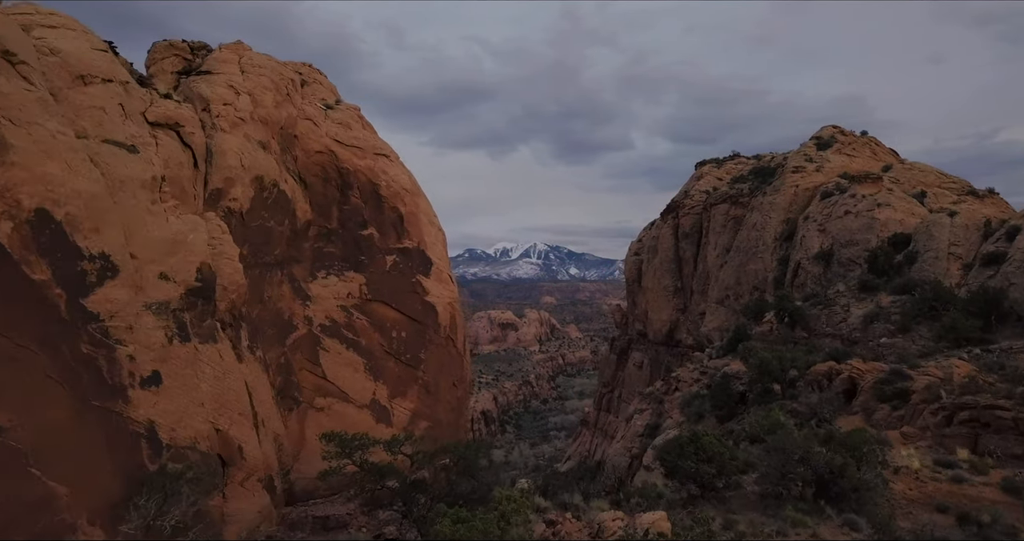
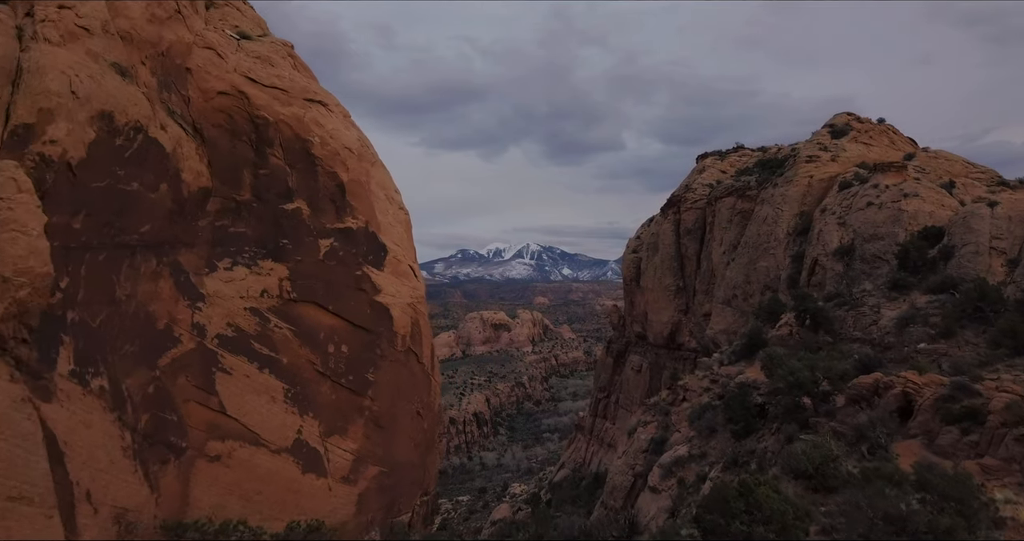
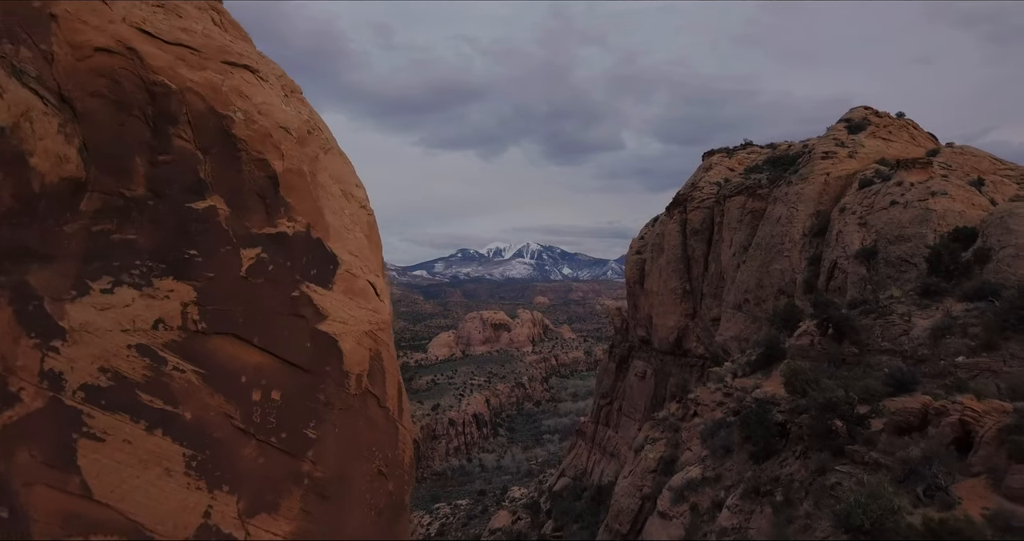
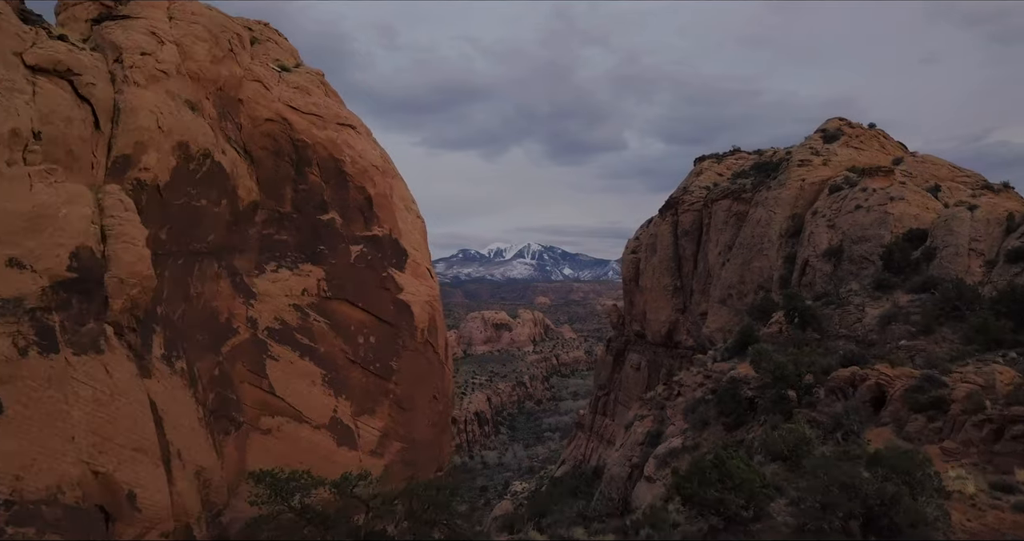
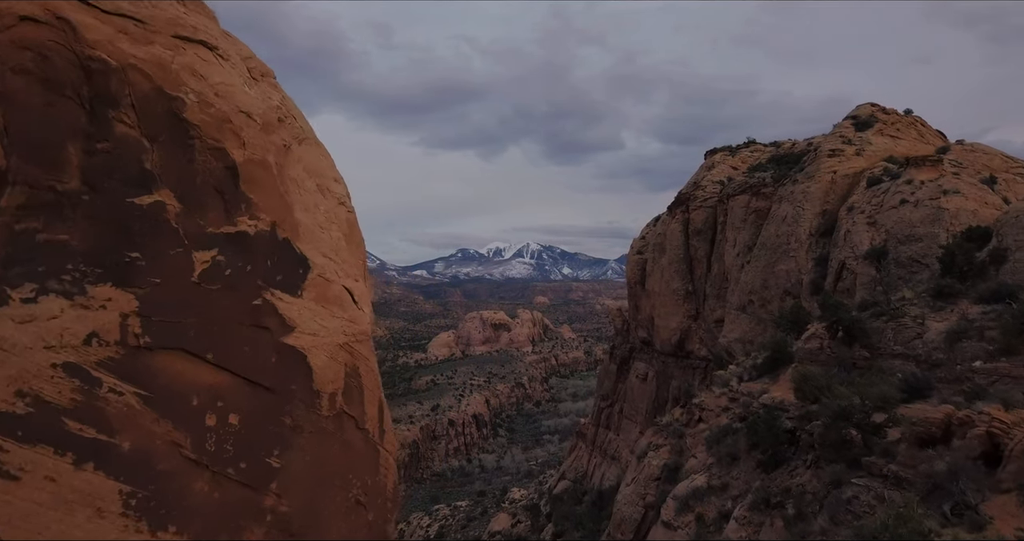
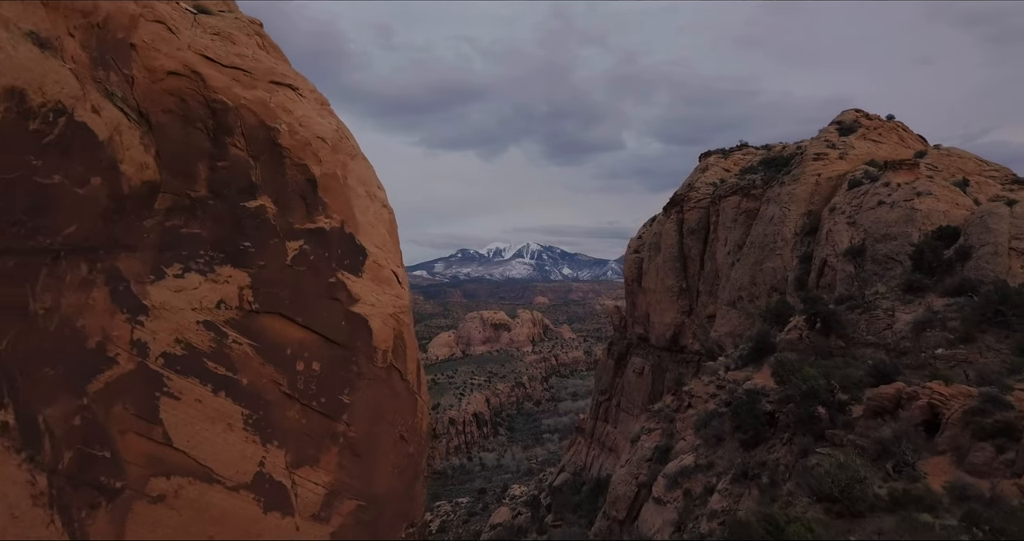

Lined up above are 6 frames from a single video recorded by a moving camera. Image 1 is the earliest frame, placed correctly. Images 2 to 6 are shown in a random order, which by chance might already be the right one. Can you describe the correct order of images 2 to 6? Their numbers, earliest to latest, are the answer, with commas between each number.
4, 2, 6, 3, 5
